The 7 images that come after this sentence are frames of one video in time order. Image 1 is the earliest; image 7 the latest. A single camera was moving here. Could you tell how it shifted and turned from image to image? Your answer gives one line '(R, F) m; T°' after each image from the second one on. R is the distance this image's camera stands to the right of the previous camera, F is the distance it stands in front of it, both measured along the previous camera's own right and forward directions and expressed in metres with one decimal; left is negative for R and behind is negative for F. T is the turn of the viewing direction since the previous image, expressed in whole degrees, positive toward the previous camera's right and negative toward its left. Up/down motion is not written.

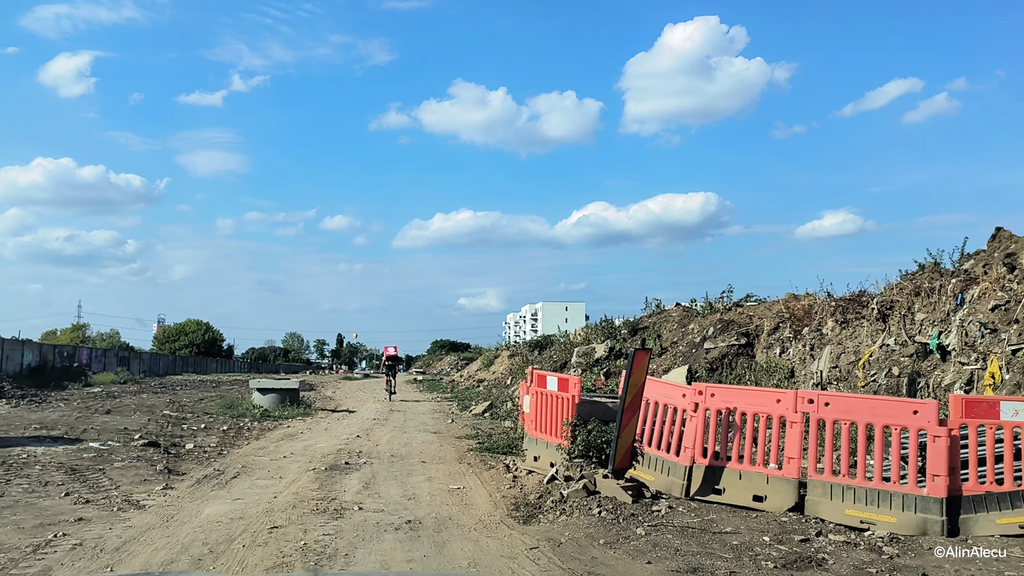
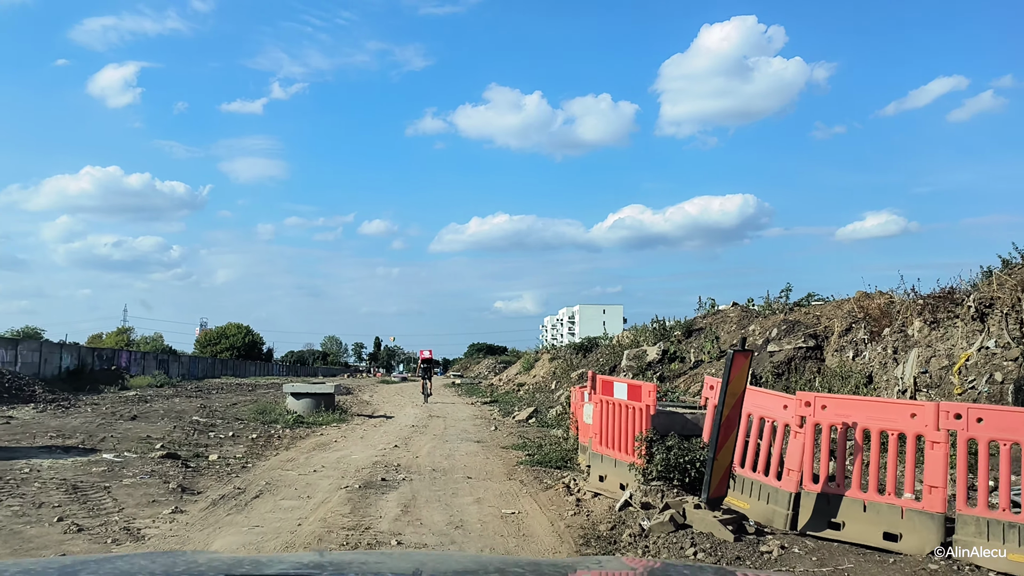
(-0.3, +1.4) m; -3°
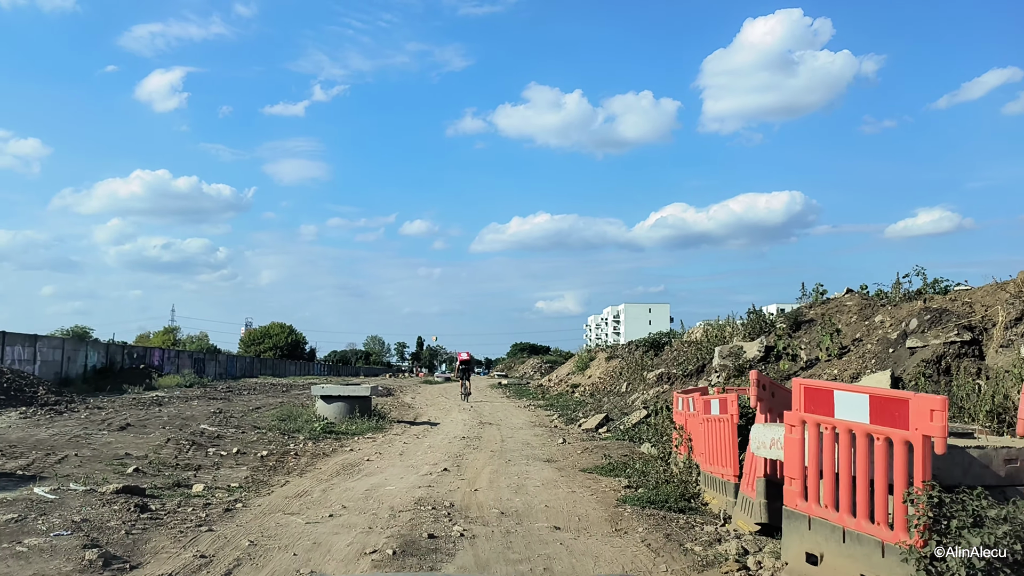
(-0.7, +3.4) m; -3°
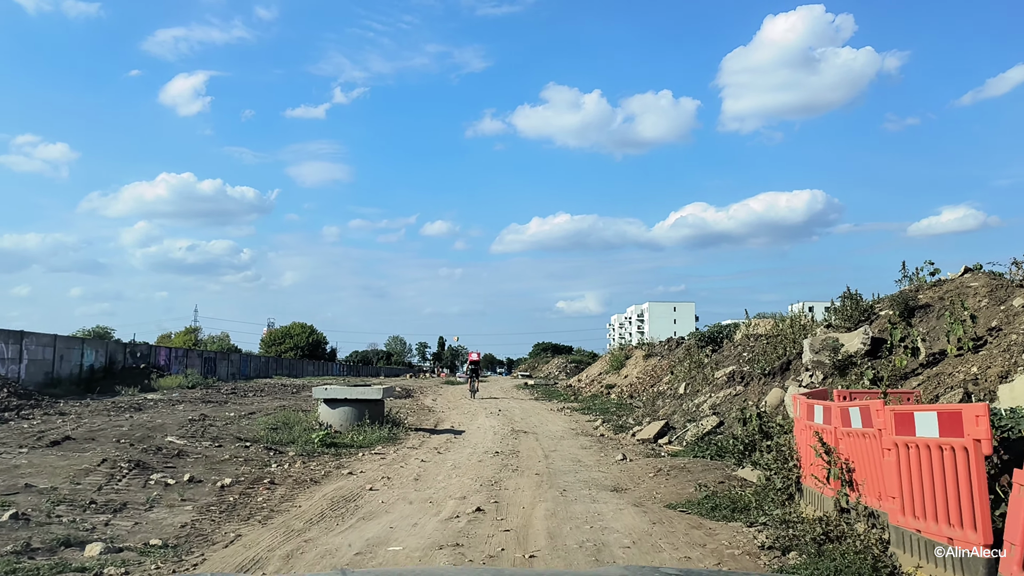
(-0.4, +3.2) m; -2°
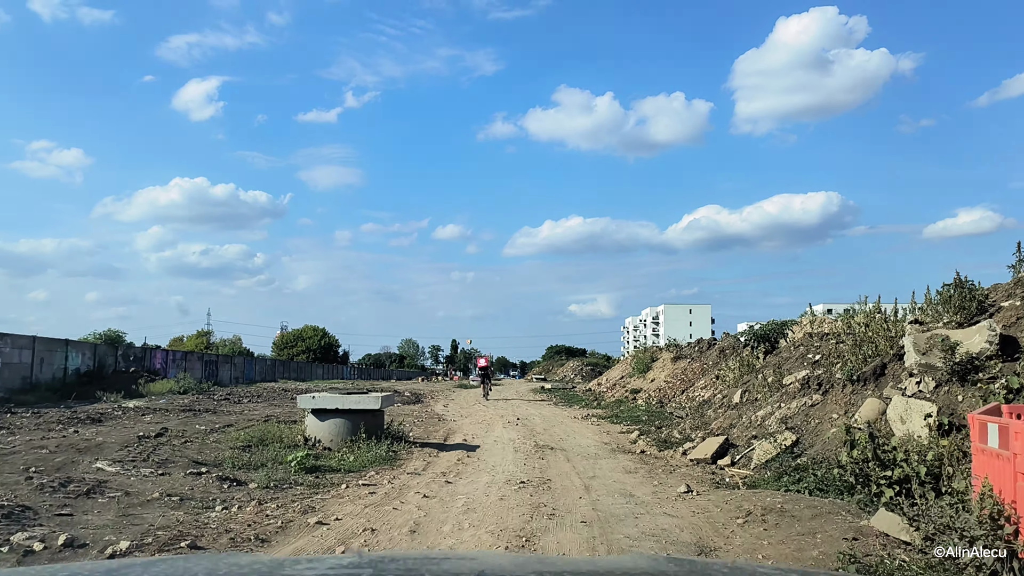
(-0.2, +2.8) m; -1°
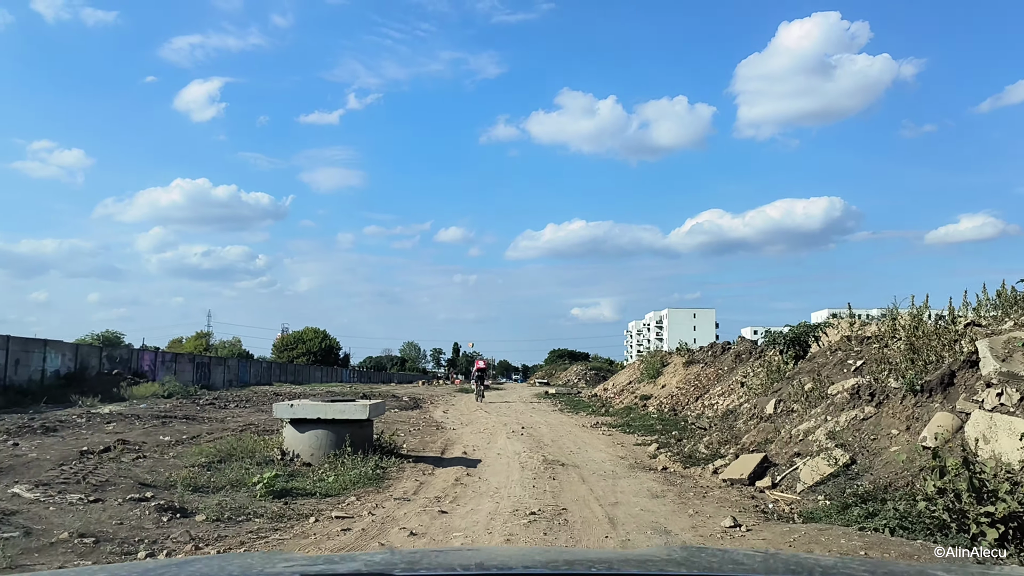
(-0.1, +1.6) m; 0°
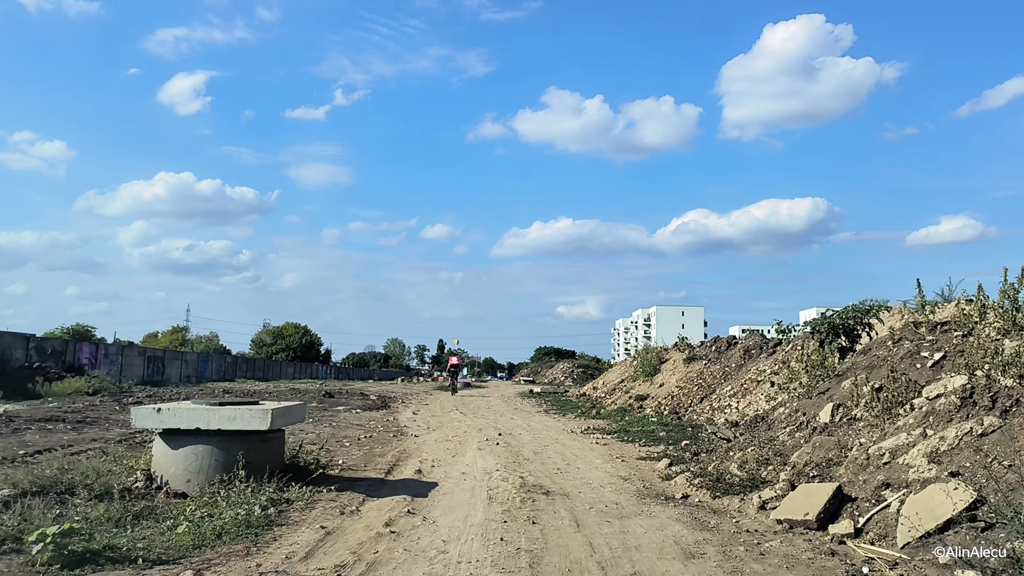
(+0.3, +3.5) m; +1°
